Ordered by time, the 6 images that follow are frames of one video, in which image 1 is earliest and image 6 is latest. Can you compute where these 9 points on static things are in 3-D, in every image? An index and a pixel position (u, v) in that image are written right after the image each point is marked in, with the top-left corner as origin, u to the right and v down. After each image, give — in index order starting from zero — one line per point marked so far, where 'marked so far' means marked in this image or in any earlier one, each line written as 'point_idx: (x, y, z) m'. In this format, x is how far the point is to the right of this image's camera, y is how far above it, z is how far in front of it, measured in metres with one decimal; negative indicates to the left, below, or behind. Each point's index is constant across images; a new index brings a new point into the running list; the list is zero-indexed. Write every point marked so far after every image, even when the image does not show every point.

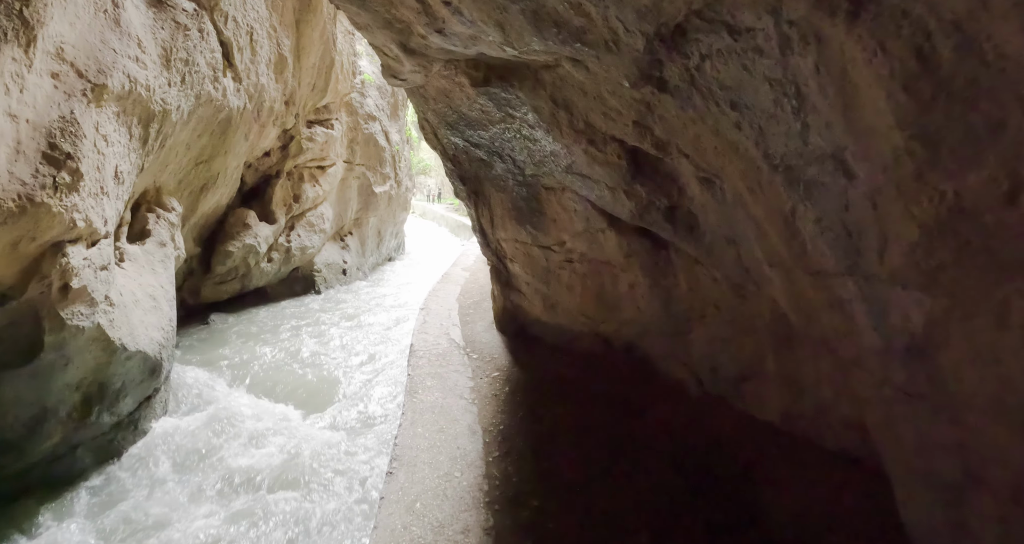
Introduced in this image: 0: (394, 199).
0: (-1.8, +1.1, +8.3) m
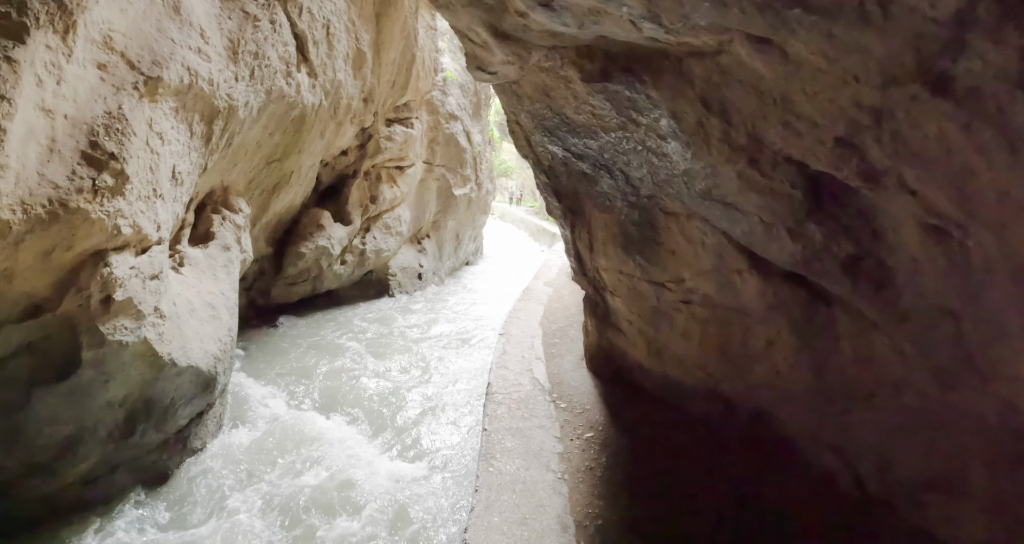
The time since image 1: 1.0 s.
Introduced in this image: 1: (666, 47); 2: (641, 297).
0: (-0.5, +1.0, +7.9) m
1: (+0.5, +0.6, +1.4) m
2: (+0.6, -0.1, +2.3) m
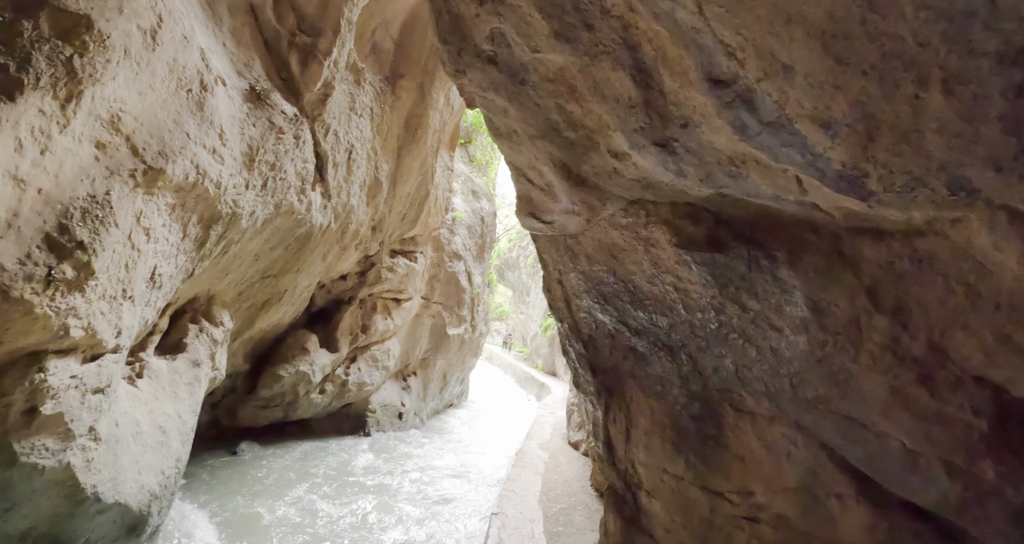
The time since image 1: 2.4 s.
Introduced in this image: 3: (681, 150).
0: (-0.7, -1.0, +7.5) m
1: (+0.7, +0.1, +1.1) m
2: (+0.6, -0.8, +1.8) m
3: (+0.3, +0.3, +1.1) m
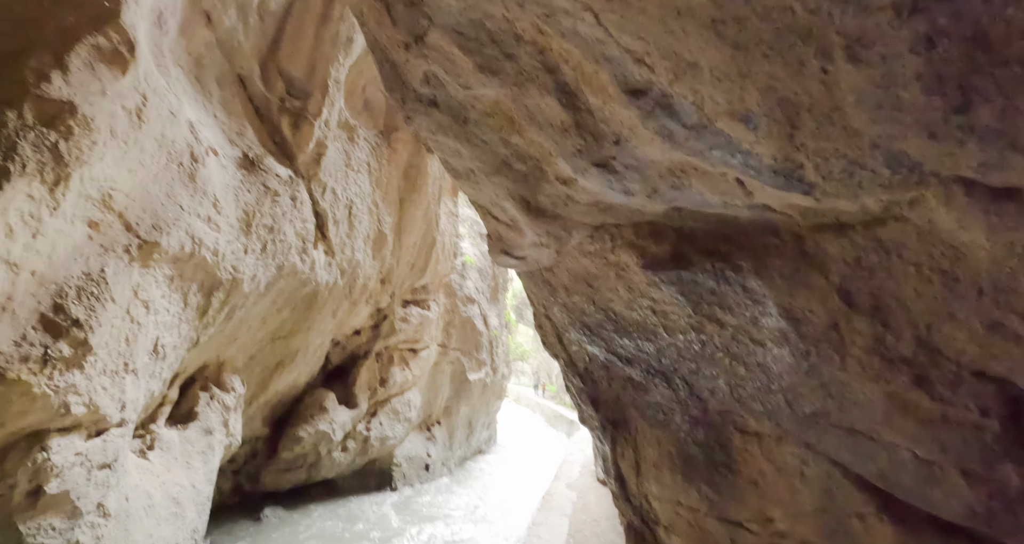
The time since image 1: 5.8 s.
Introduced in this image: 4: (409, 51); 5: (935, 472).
0: (-0.5, -1.6, +7.4) m
1: (+0.6, +0.1, +1.0) m
2: (+0.6, -0.9, +1.6) m
3: (+0.2, +0.2, +1.0) m
4: (-0.2, +0.5, +1.1) m
5: (+0.9, -0.4, +1.1) m
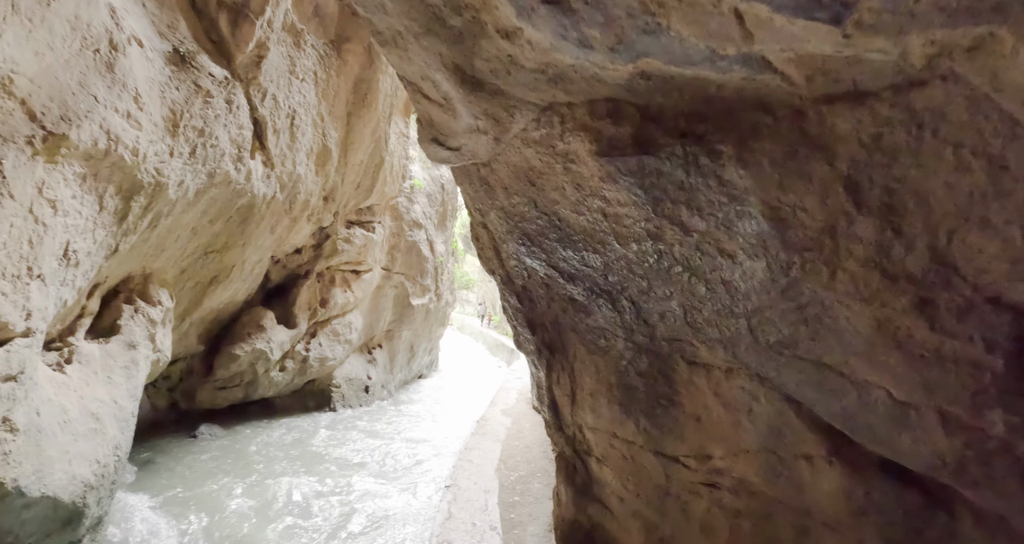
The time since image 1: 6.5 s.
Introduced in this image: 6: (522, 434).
0: (-1.1, -0.6, +7.2) m
1: (+0.4, +0.3, +0.8) m
2: (+0.4, -0.6, +1.5) m
3: (+0.1, +0.4, +0.7) m
4: (-0.3, +0.7, +0.8) m
5: (+0.7, -0.3, +0.9) m
6: (+0.1, -1.3, +4.1) m
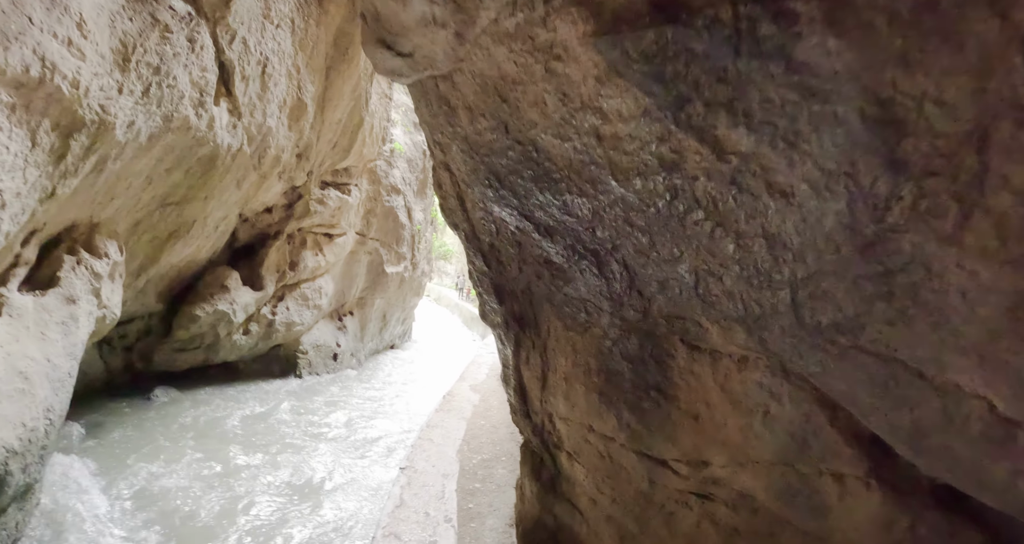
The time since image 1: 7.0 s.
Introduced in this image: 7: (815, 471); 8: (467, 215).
0: (-1.4, -0.1, +6.9) m
1: (+0.4, +0.3, +0.5) m
2: (+0.3, -0.5, +1.3) m
3: (+0.1, +0.5, +0.4) m
4: (-0.3, +0.8, +0.4) m
5: (+0.7, -0.2, +0.7) m
6: (-0.1, -1.1, +3.8) m
7: (+0.6, -0.4, +1.0) m
8: (-0.1, +0.2, +1.4) m
